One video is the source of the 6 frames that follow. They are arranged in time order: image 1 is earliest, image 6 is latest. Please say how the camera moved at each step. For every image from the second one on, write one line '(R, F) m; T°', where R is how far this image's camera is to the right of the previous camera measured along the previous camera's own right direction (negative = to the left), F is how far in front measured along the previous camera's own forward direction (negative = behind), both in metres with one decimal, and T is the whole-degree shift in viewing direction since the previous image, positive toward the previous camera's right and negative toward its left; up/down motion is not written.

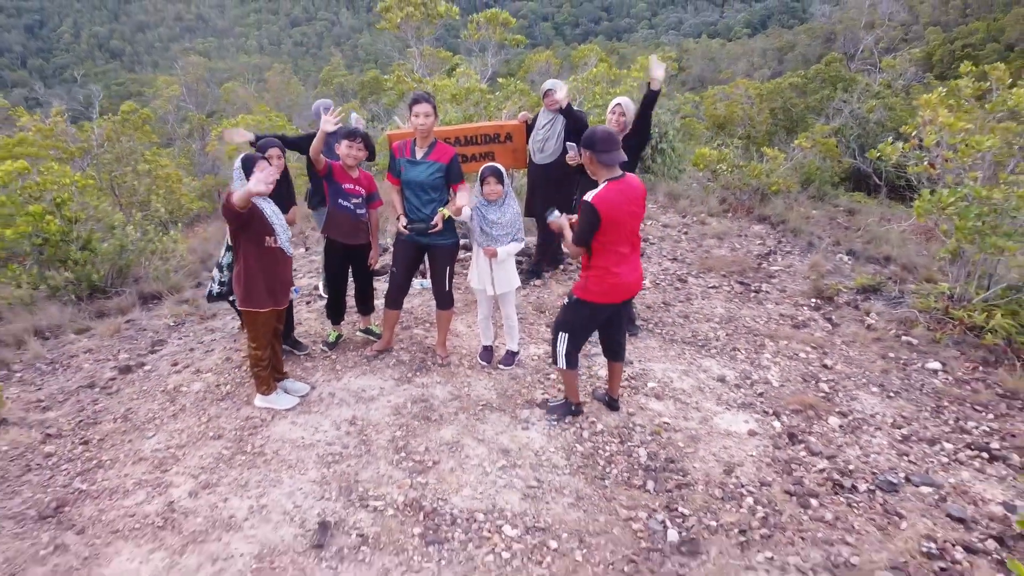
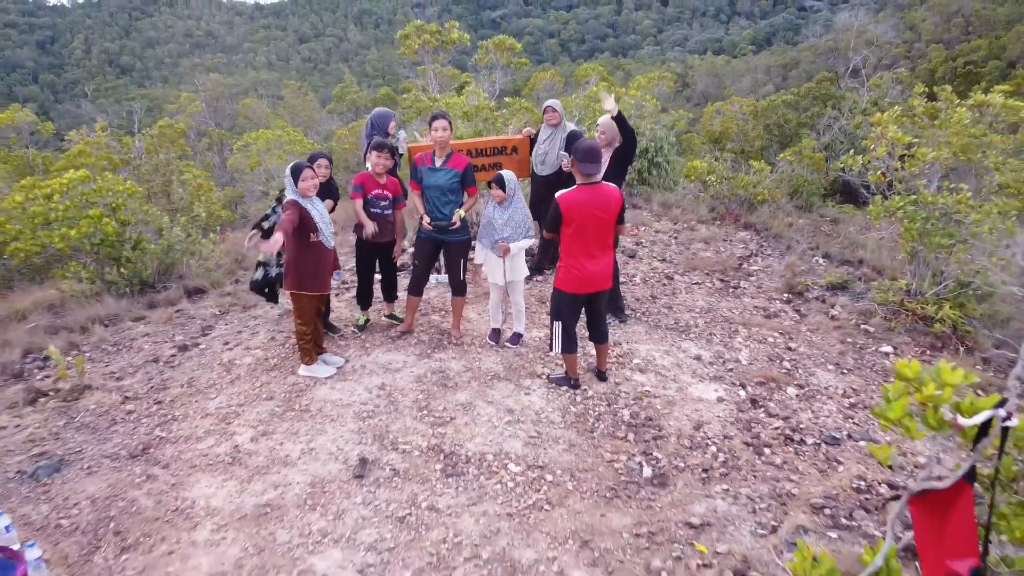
(0.0, -0.5) m; 0°
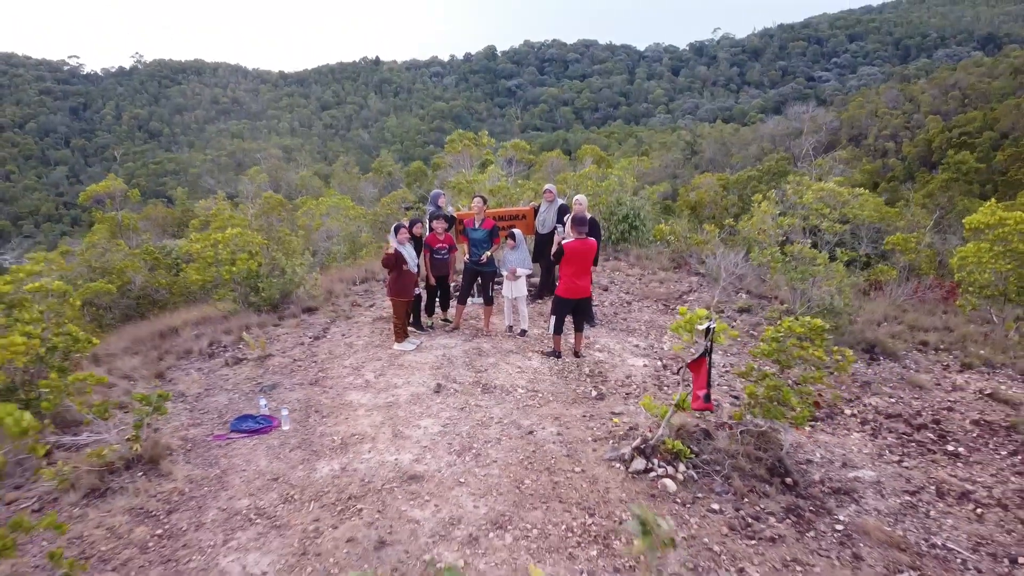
(0.0, -2.0) m; -1°
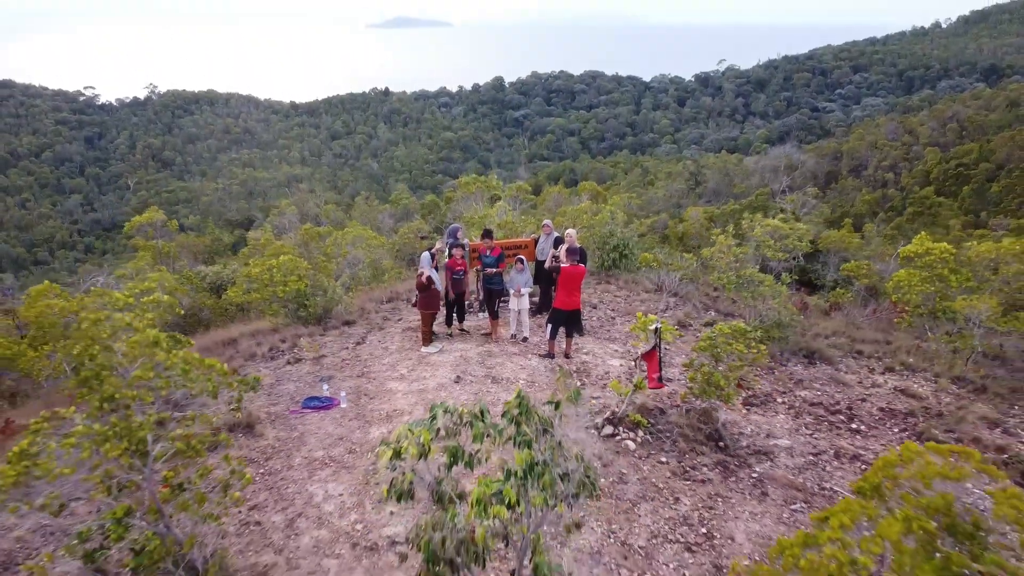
(0.0, -1.3) m; 0°
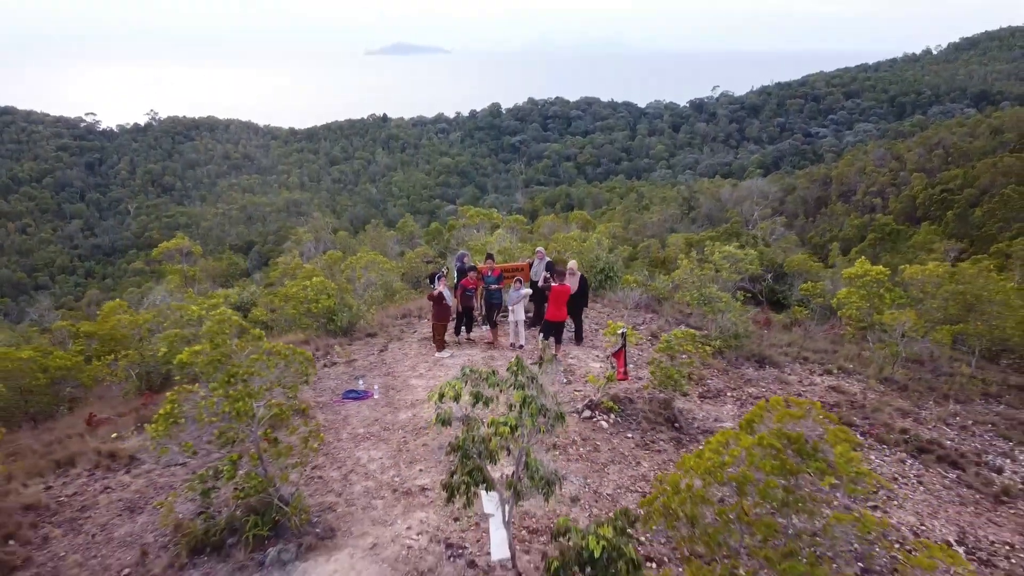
(0.0, -1.3) m; 0°
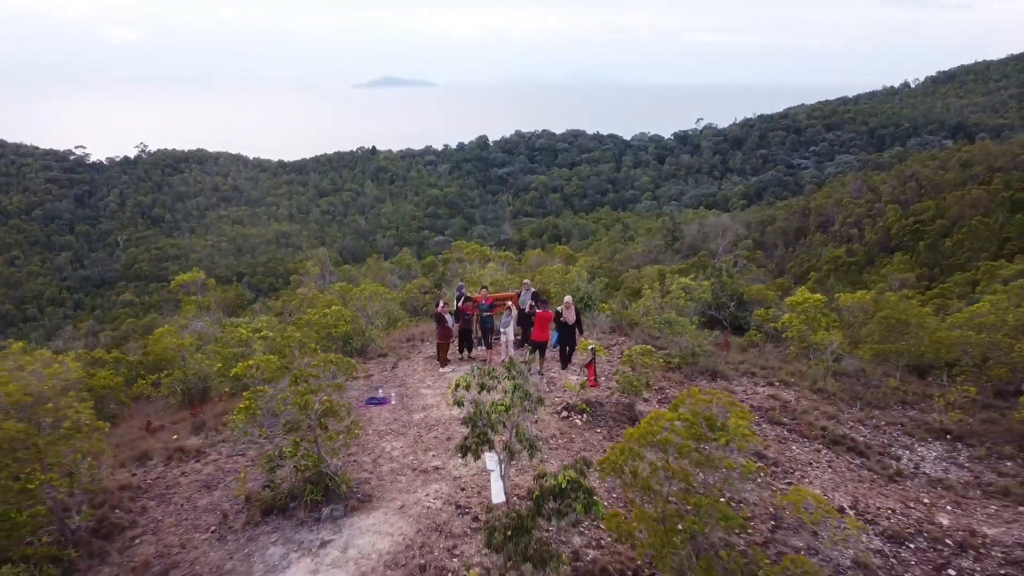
(0.0, -1.5) m; +1°
